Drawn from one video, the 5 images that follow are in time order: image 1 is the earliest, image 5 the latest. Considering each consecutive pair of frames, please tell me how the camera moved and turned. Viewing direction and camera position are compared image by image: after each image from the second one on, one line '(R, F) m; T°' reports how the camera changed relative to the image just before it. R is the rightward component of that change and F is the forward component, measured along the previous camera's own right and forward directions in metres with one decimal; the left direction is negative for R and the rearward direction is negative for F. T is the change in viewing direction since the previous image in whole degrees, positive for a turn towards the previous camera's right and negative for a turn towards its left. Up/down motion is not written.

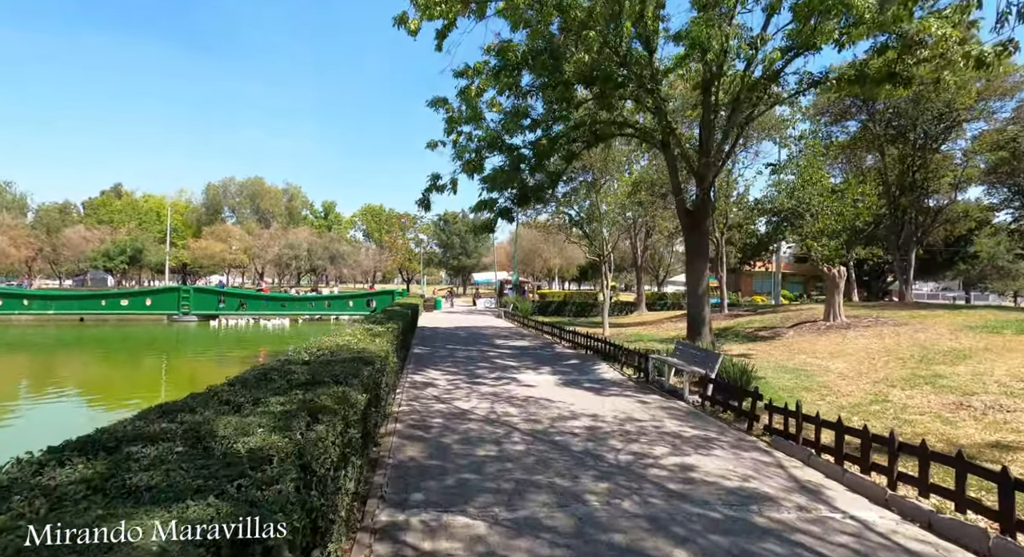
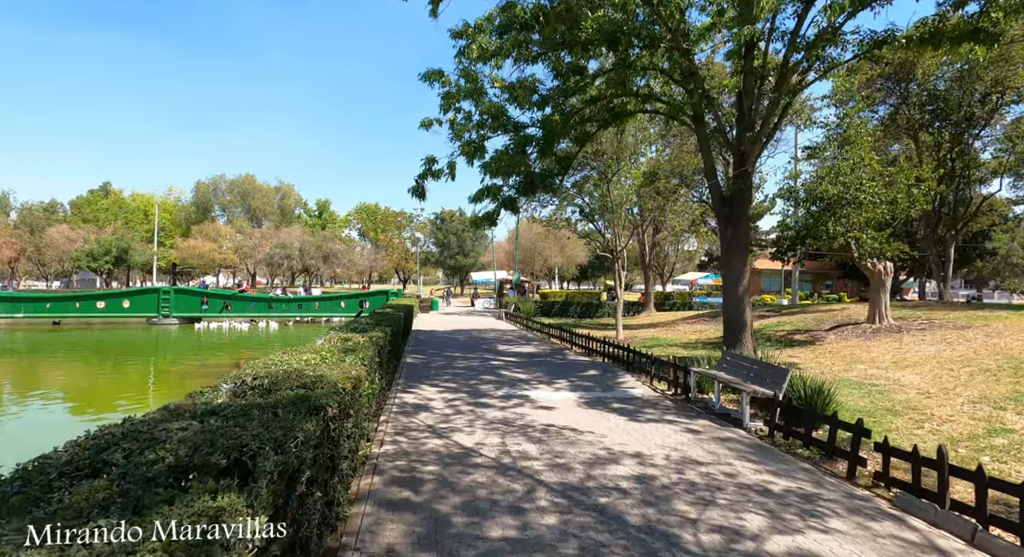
(-0.2, +1.9) m; 0°
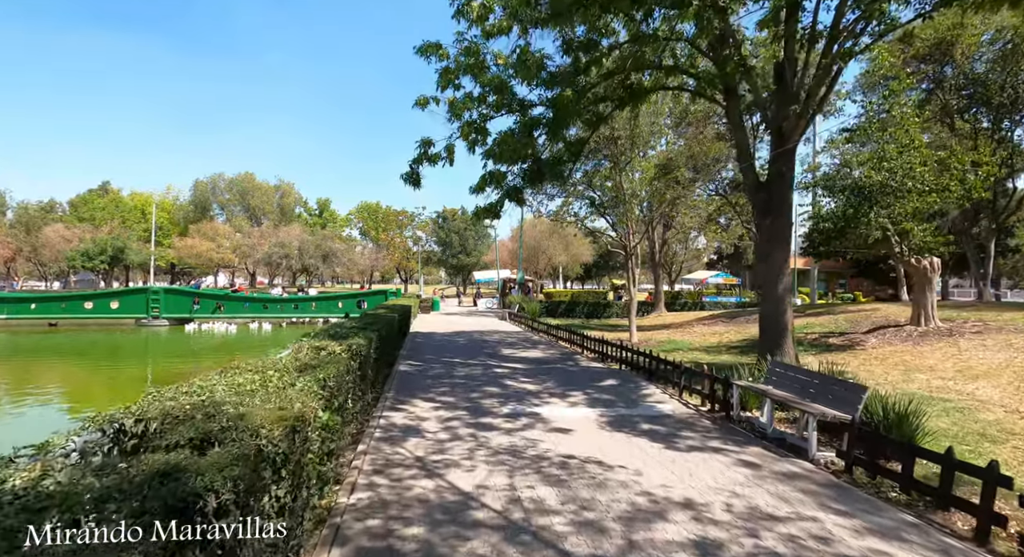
(-0.1, +1.4) m; 0°
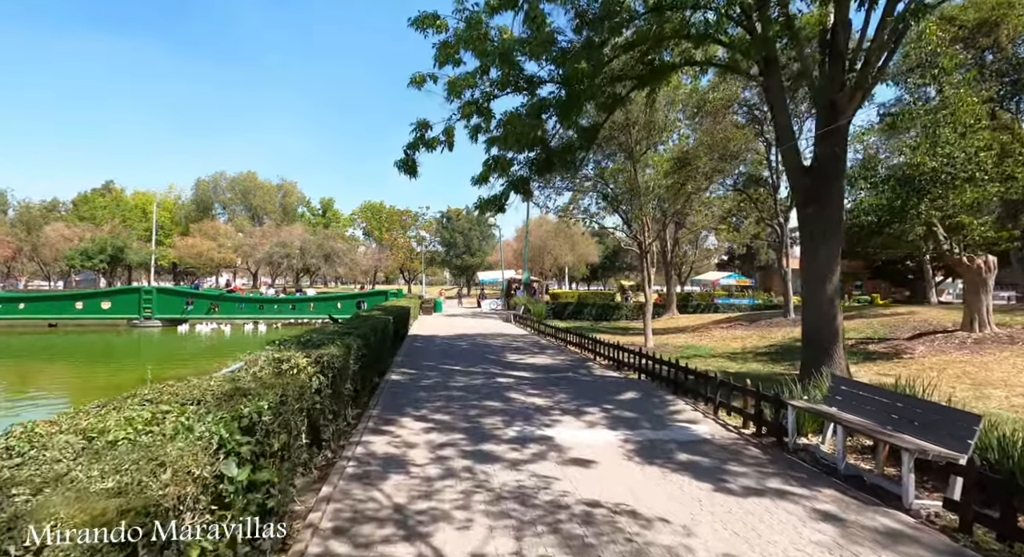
(0.0, +1.3) m; 0°
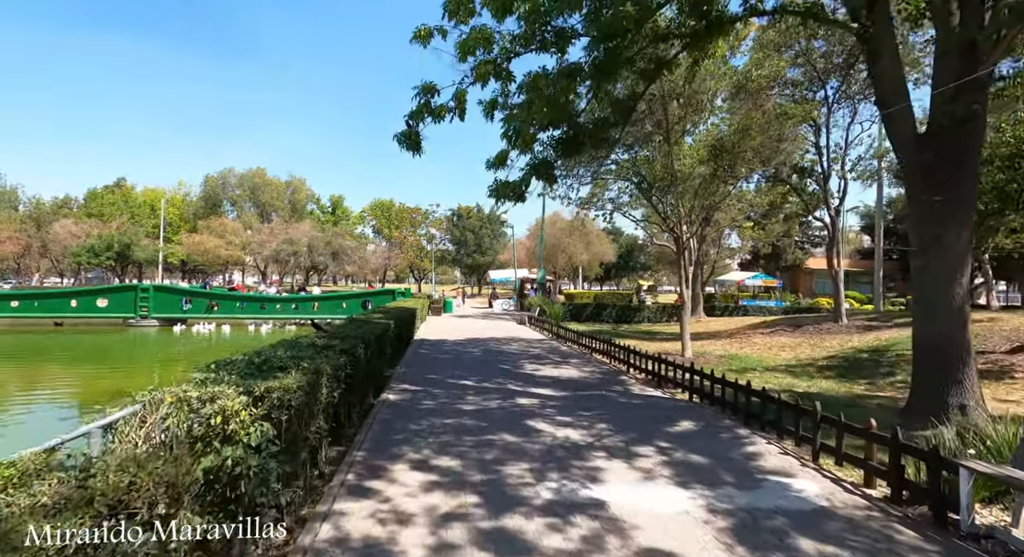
(-0.2, +1.9) m; -1°
